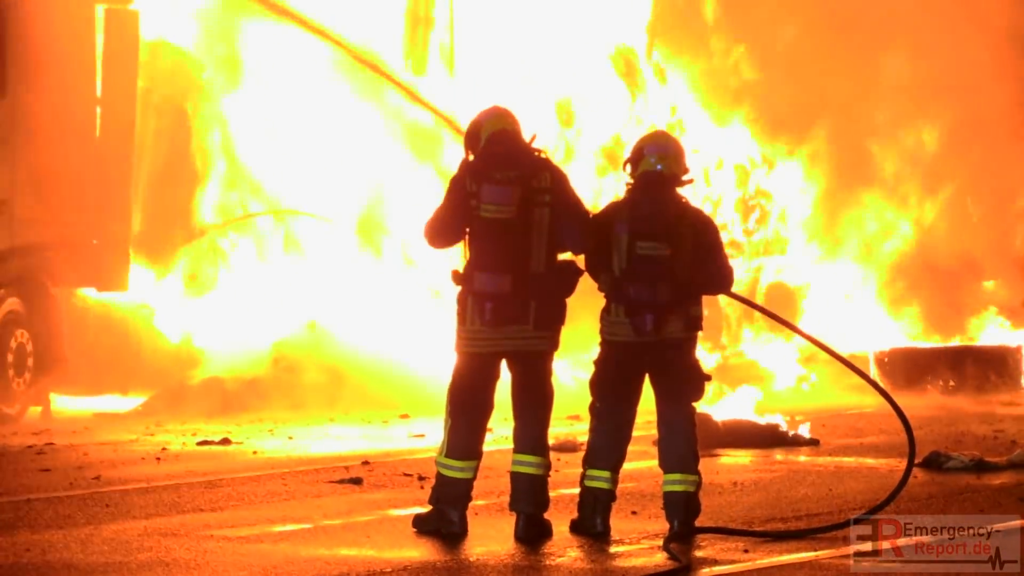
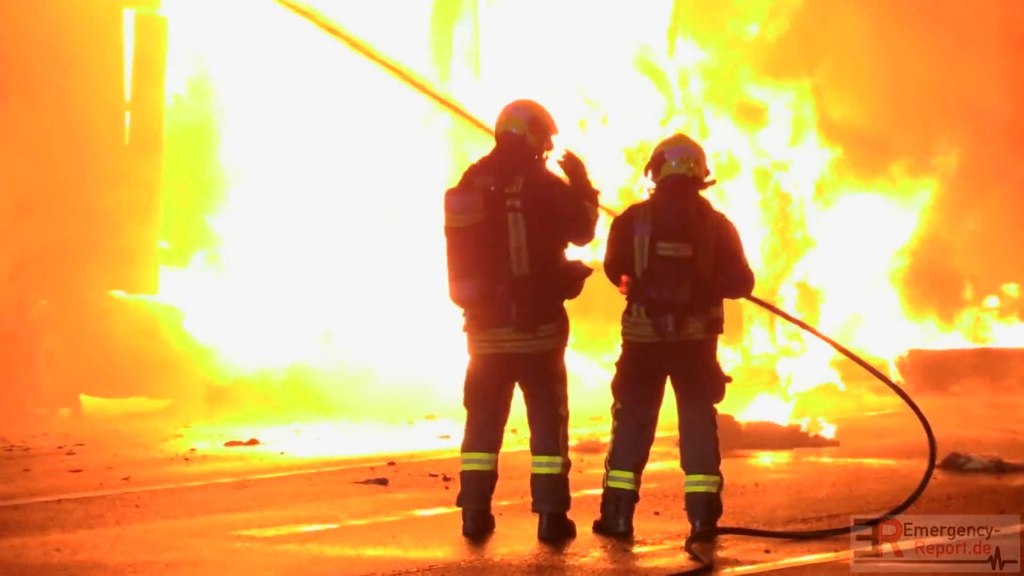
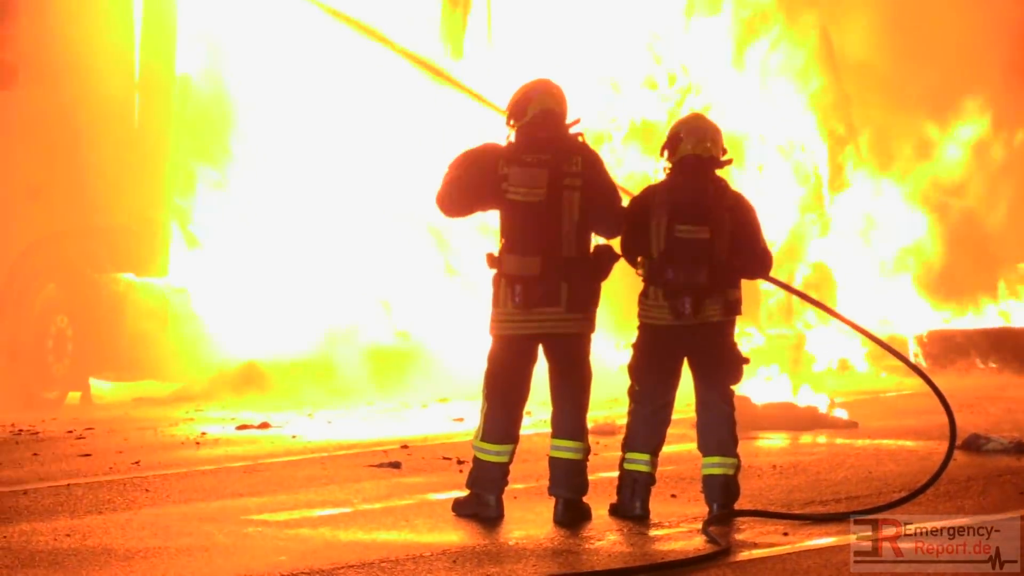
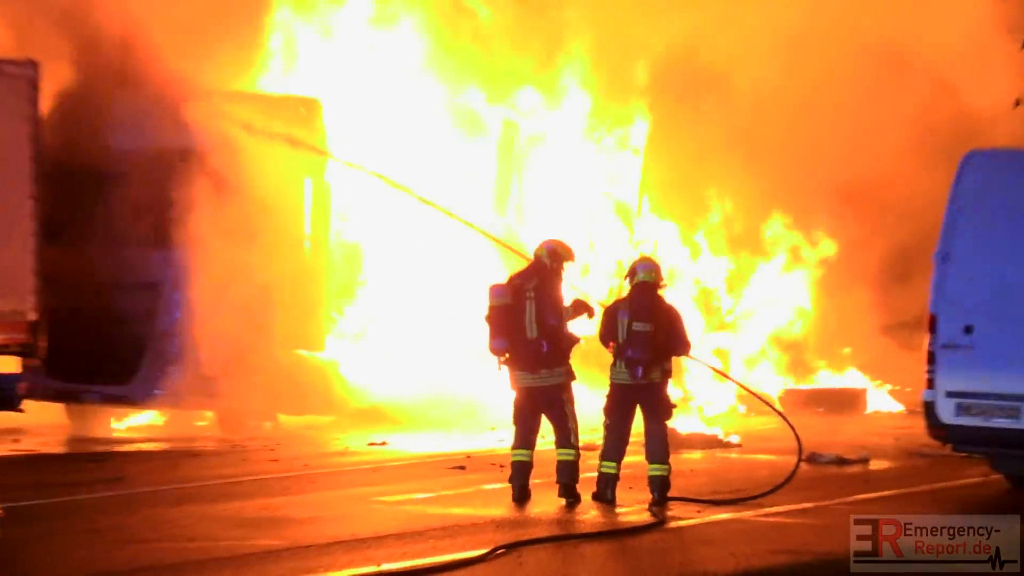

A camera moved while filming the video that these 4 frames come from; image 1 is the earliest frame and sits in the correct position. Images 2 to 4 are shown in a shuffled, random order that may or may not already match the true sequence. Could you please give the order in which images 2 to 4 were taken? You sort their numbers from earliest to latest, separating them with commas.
3, 2, 4
